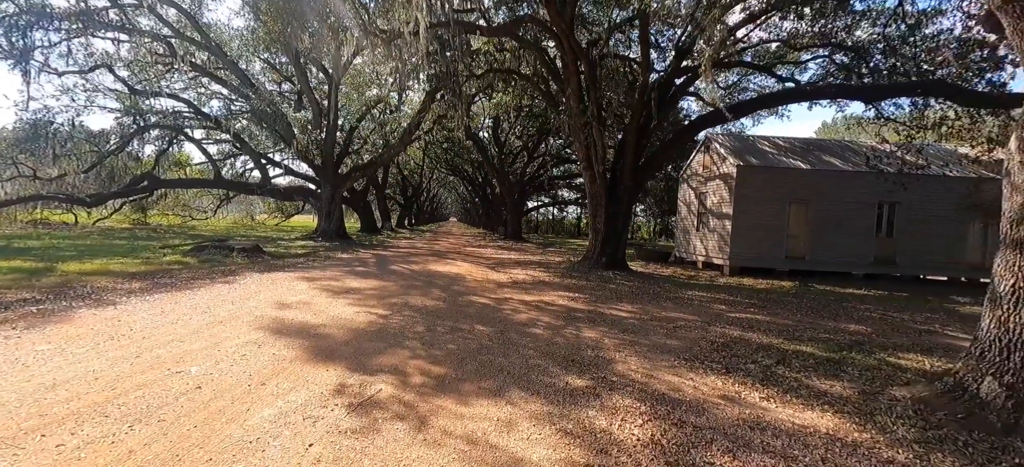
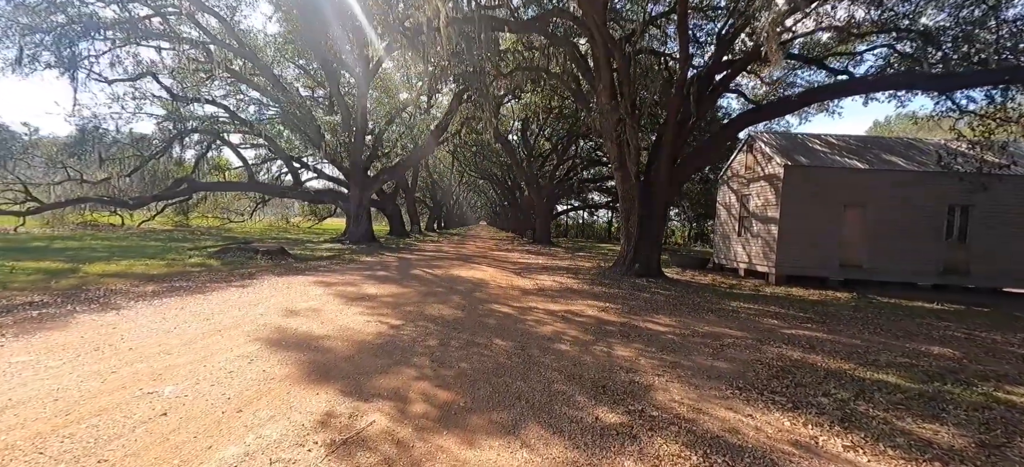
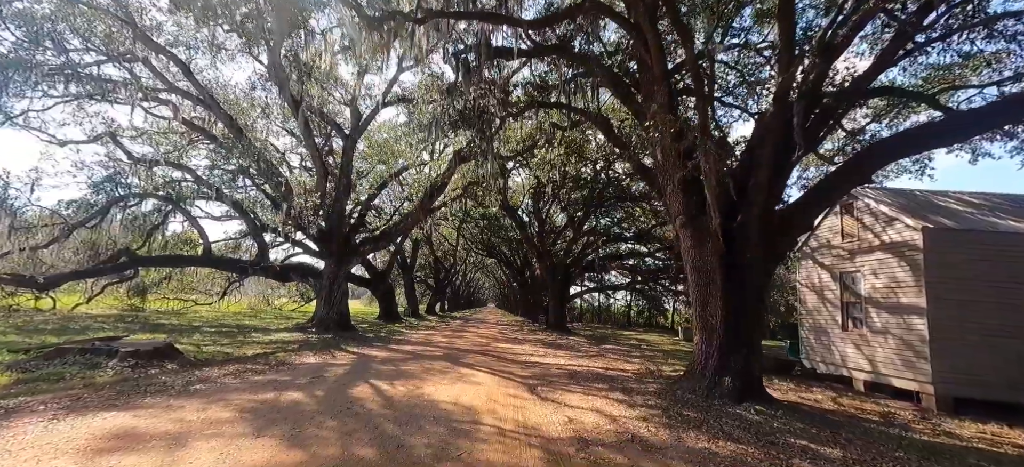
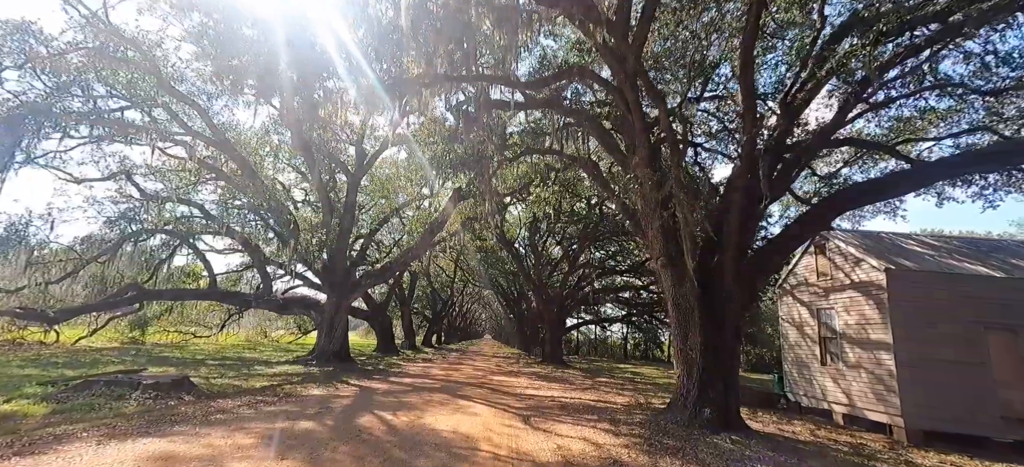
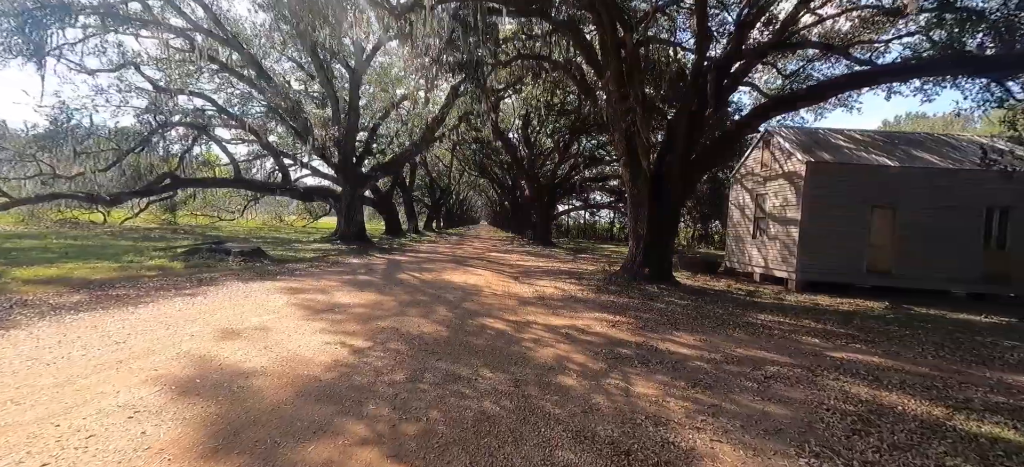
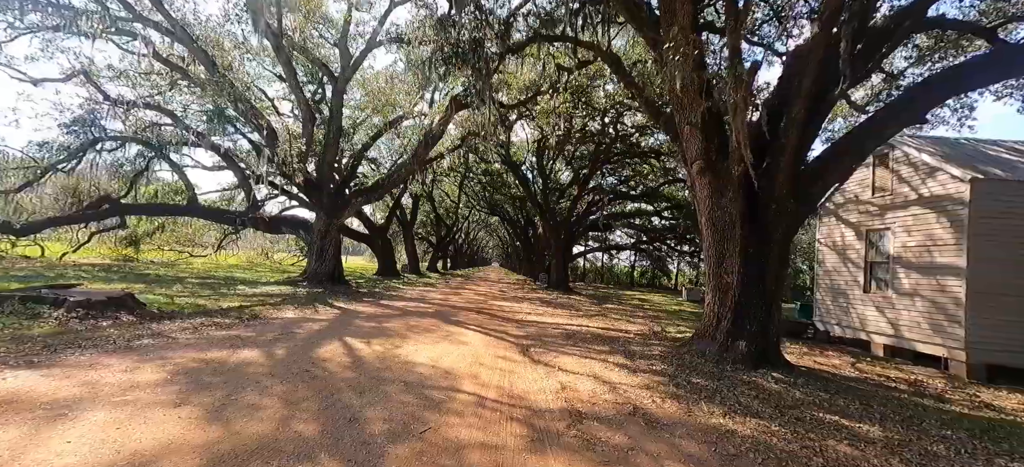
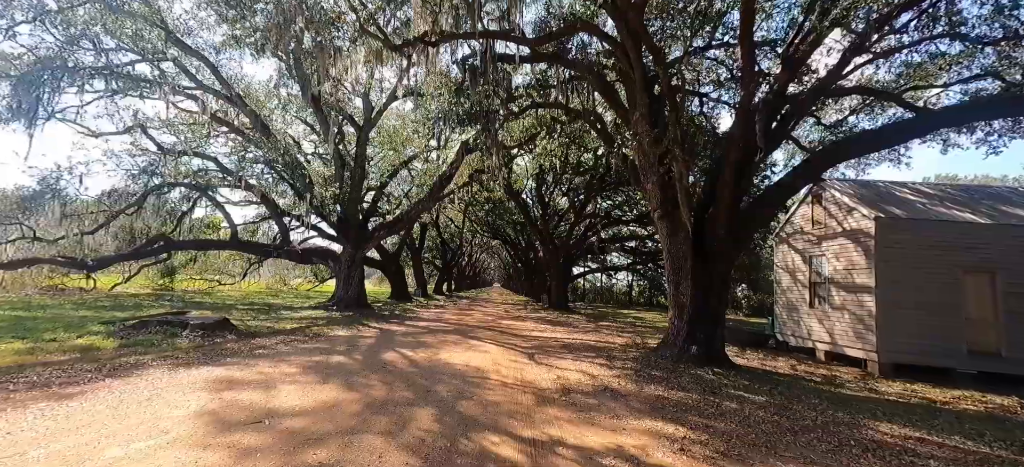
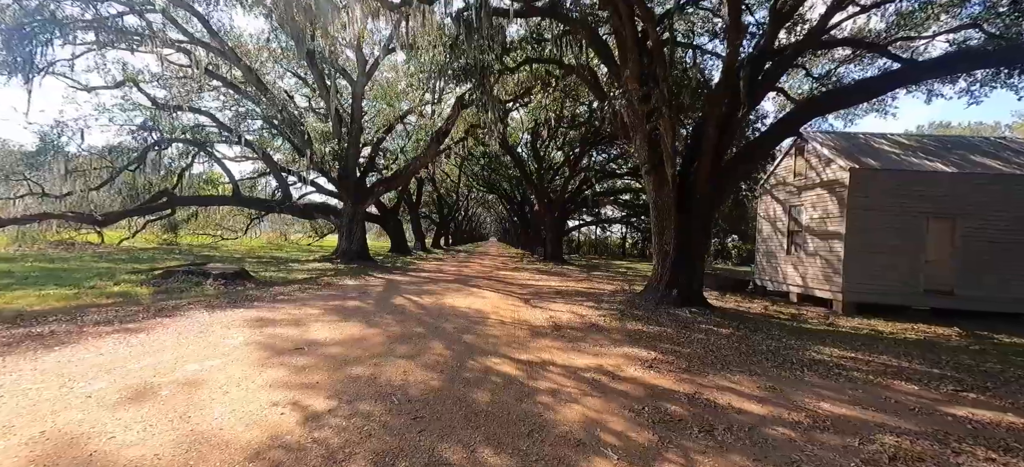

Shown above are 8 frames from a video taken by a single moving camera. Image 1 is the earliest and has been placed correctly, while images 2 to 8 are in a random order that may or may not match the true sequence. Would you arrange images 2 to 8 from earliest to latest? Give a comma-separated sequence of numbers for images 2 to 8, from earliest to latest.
2, 5, 8, 7, 4, 3, 6
